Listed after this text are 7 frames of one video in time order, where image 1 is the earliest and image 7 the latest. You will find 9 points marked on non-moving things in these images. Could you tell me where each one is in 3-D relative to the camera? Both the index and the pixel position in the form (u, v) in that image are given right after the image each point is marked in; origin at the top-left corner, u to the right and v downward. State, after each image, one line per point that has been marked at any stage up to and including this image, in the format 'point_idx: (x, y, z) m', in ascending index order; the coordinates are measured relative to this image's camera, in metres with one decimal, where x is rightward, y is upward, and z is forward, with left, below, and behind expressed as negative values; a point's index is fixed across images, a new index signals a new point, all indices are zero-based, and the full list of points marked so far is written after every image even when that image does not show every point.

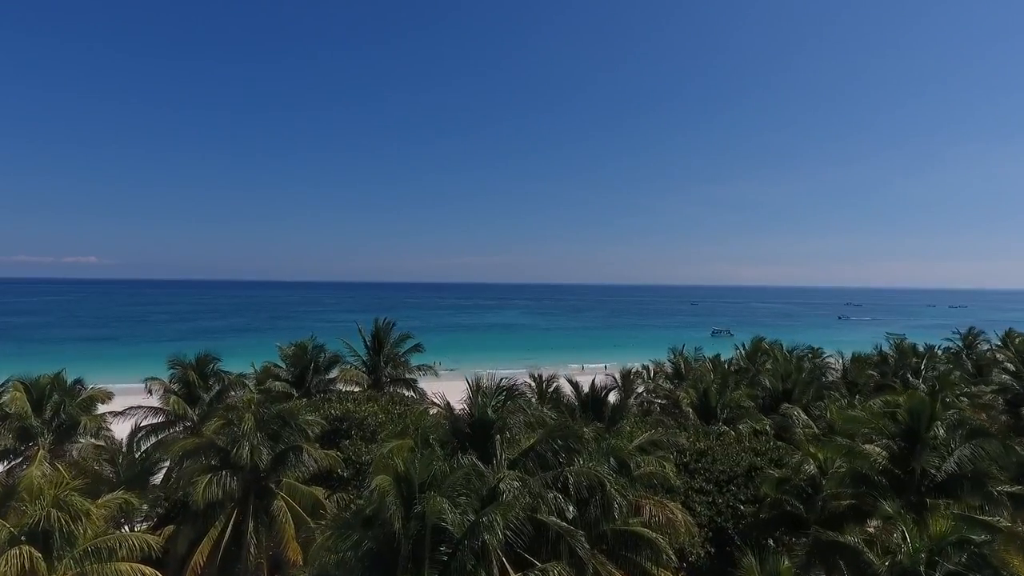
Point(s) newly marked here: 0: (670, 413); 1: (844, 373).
0: (+8.7, -6.8, +17.8) m
1: (+19.7, -5.1, +19.4) m
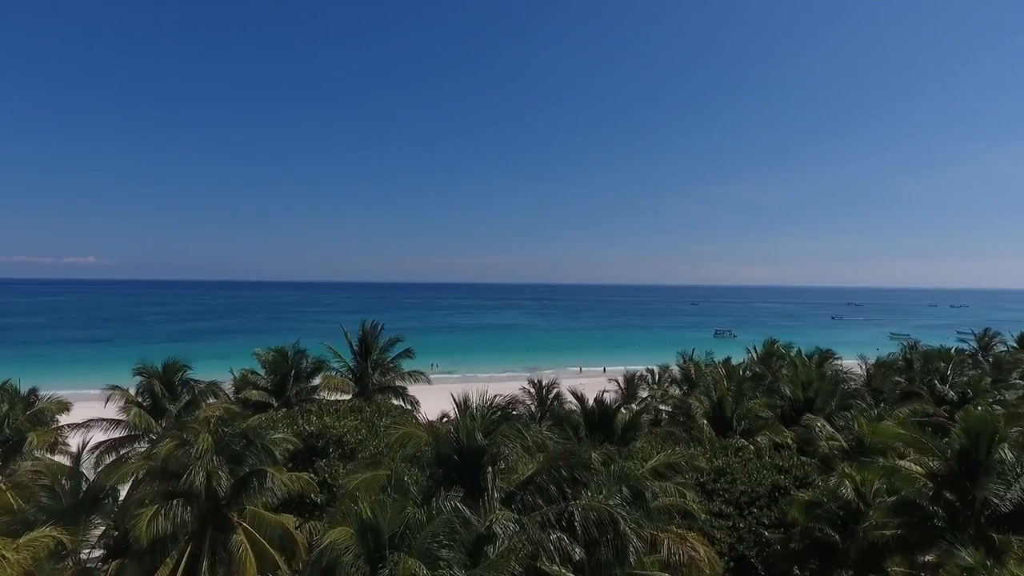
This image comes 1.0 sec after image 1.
0: (+8.6, -6.8, +16.5) m
1: (+19.5, -5.0, +18.1) m
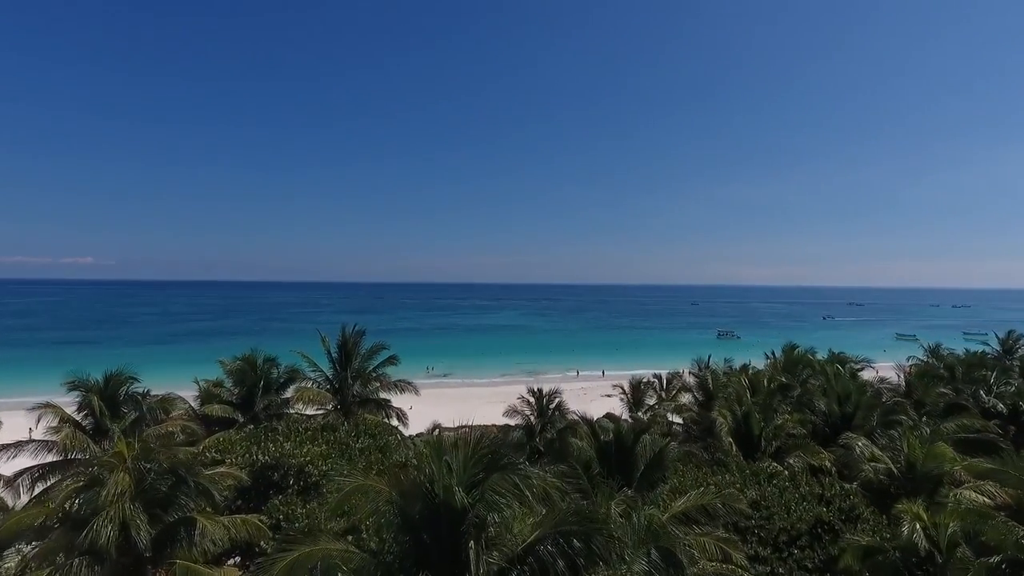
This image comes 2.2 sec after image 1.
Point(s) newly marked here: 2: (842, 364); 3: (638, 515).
0: (+8.4, -6.8, +14.6) m
1: (+19.4, -5.0, +16.2) m
2: (+17.5, -4.1, +17.4) m
3: (+2.6, -4.6, +6.7) m
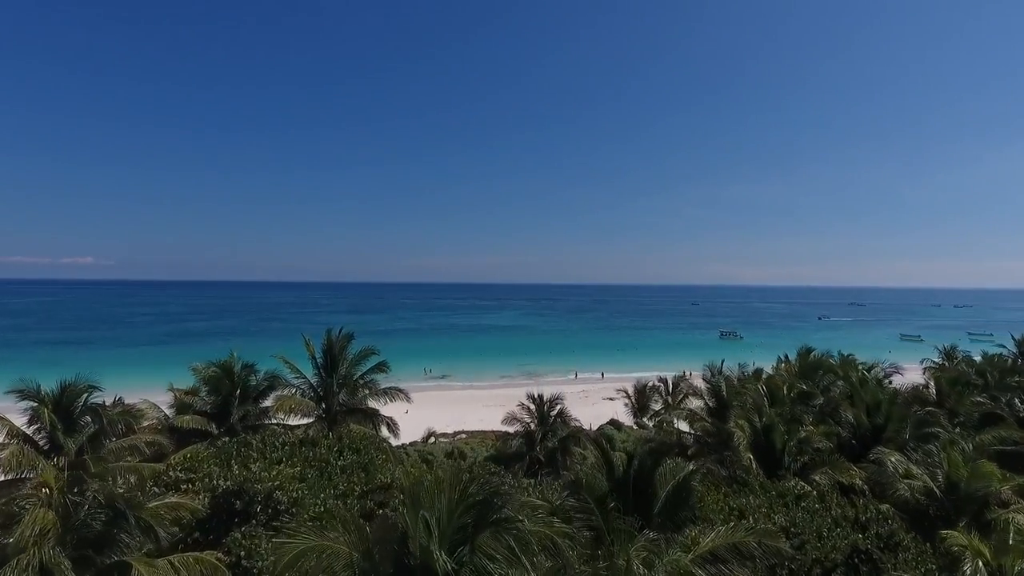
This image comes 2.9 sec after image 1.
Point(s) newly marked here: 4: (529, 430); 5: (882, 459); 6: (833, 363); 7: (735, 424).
0: (+8.4, -6.8, +13.4) m
1: (+19.3, -5.0, +15.1) m
2: (+17.5, -4.1, +16.2) m
3: (+2.5, -4.6, +5.5) m
4: (+0.9, -8.3, +19.4) m
5: (+13.4, -6.1, +11.8) m
6: (+16.9, -4.0, +17.2) m
7: (+8.7, -5.4, +12.8) m
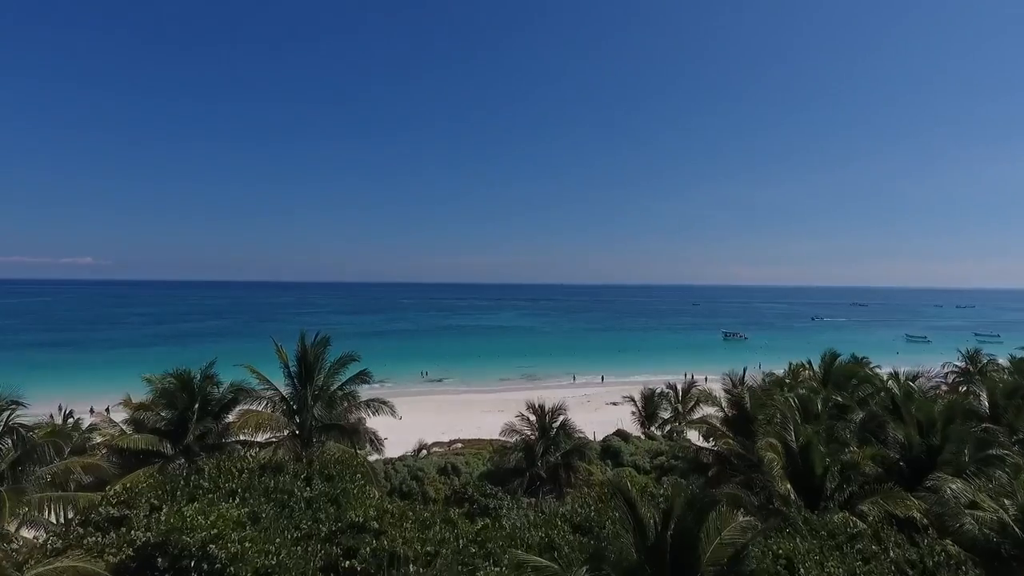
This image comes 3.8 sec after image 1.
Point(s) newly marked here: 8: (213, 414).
0: (+8.3, -6.8, +11.7) m
1: (+19.3, -5.0, +13.4) m
2: (+17.4, -4.1, +14.6) m
3: (+2.5, -4.6, +3.8) m
4: (+0.8, -8.3, +17.7) m
5: (+13.3, -6.1, +10.1) m
6: (+16.8, -4.0, +15.6) m
7: (+8.7, -5.3, +11.1) m
8: (-11.1, -4.6, +12.1) m
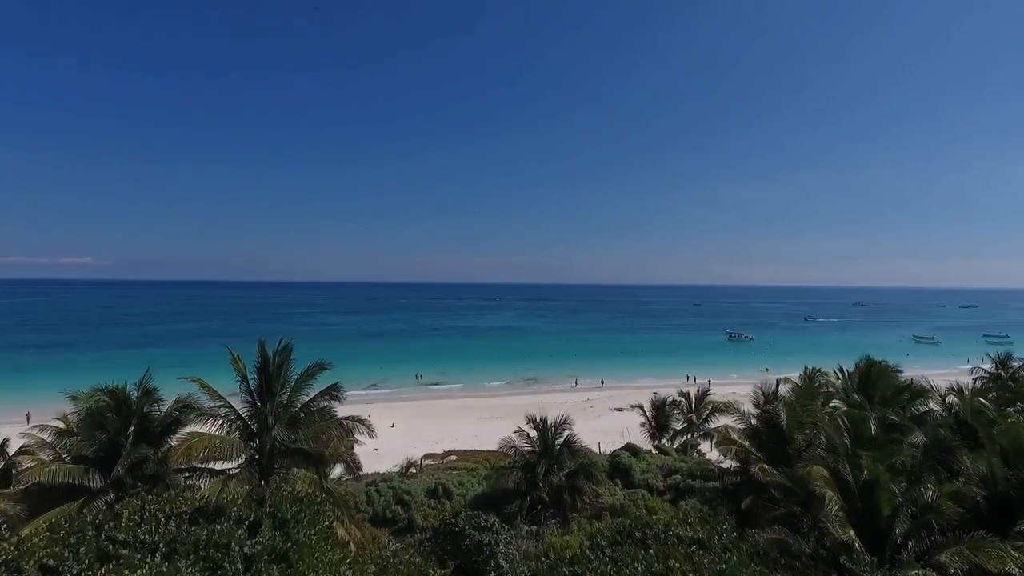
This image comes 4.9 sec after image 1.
0: (+8.2, -6.8, +9.8) m
1: (+19.2, -5.0, +11.5) m
2: (+17.3, -4.1, +12.6) m
3: (+2.4, -4.6, +1.8) m
4: (+0.7, -8.3, +15.8) m
5: (+13.2, -6.1, +8.2) m
6: (+16.7, -4.0, +13.6) m
7: (+8.6, -5.3, +9.2) m
8: (-11.1, -4.6, +10.1) m
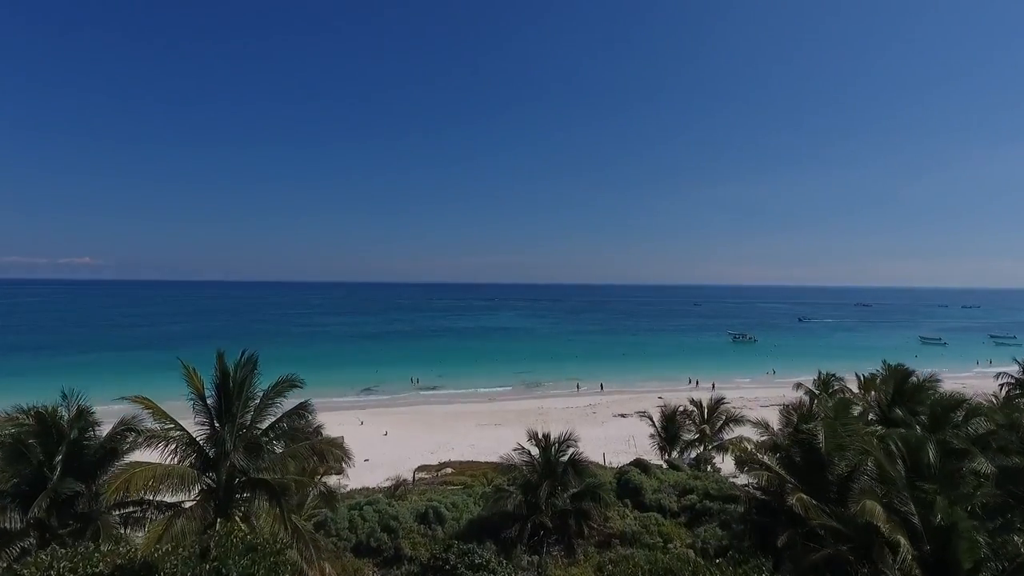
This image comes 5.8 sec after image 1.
0: (+8.2, -6.9, +8.2) m
1: (+19.2, -5.1, +9.9) m
2: (+17.3, -4.1, +11.1) m
3: (+2.4, -4.7, +0.3) m
4: (+0.7, -8.4, +14.2) m
5: (+13.2, -6.2, +6.7) m
6: (+16.7, -4.0, +12.1) m
7: (+8.6, -5.4, +7.6) m
8: (-11.2, -4.7, +8.6) m
